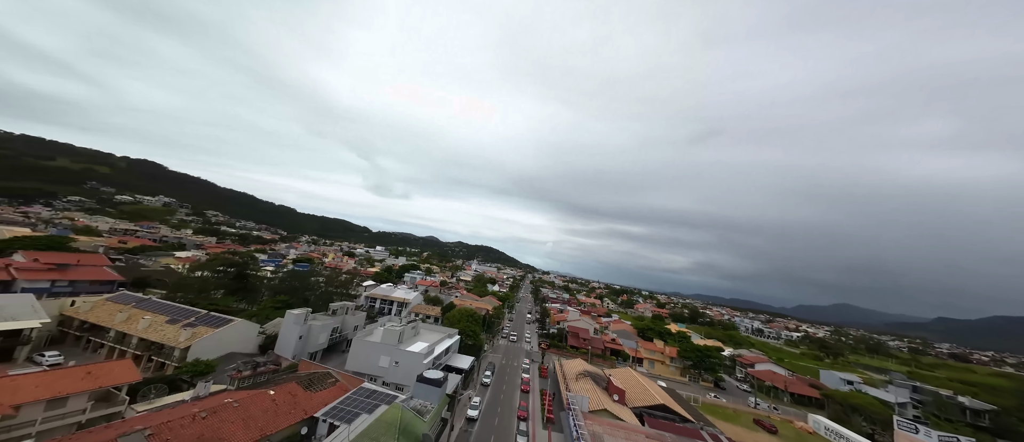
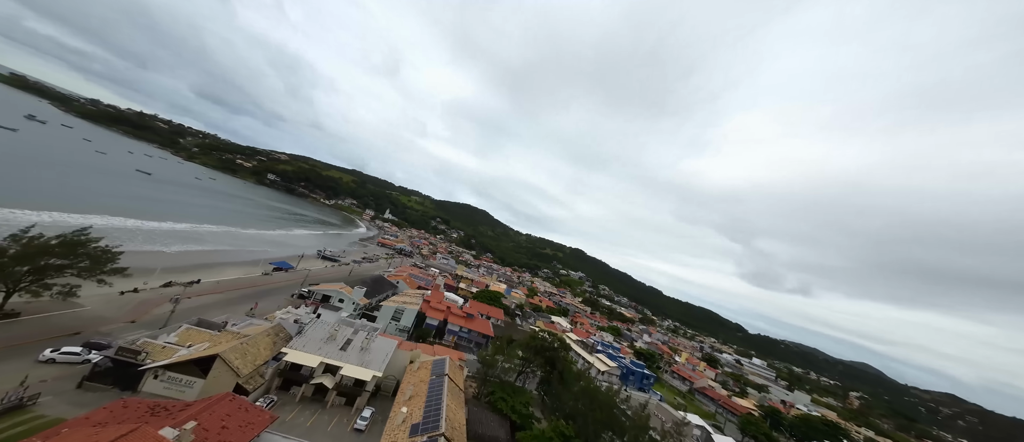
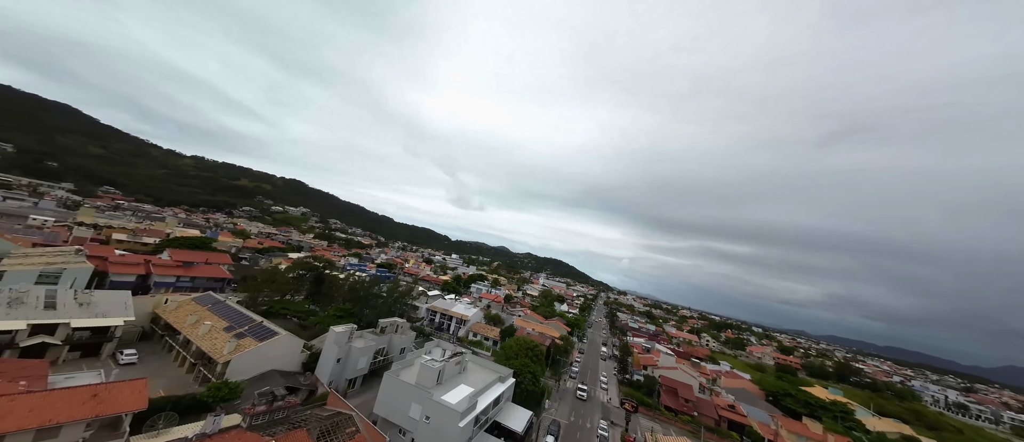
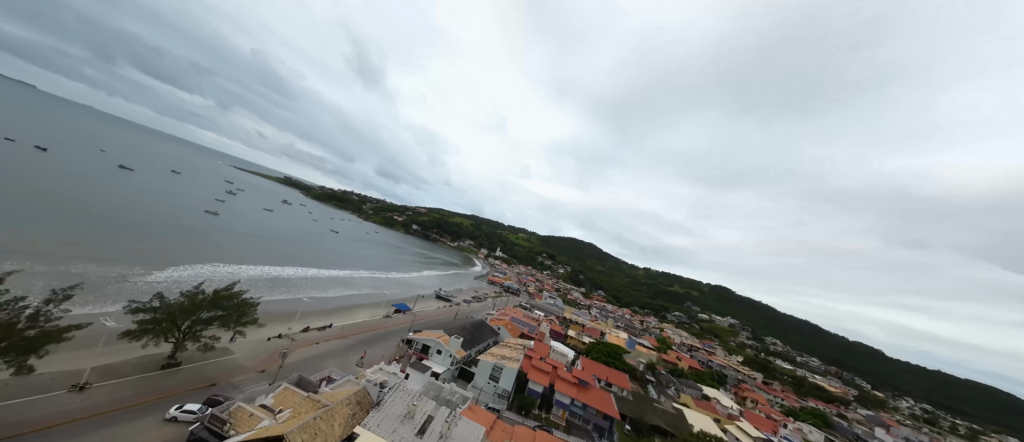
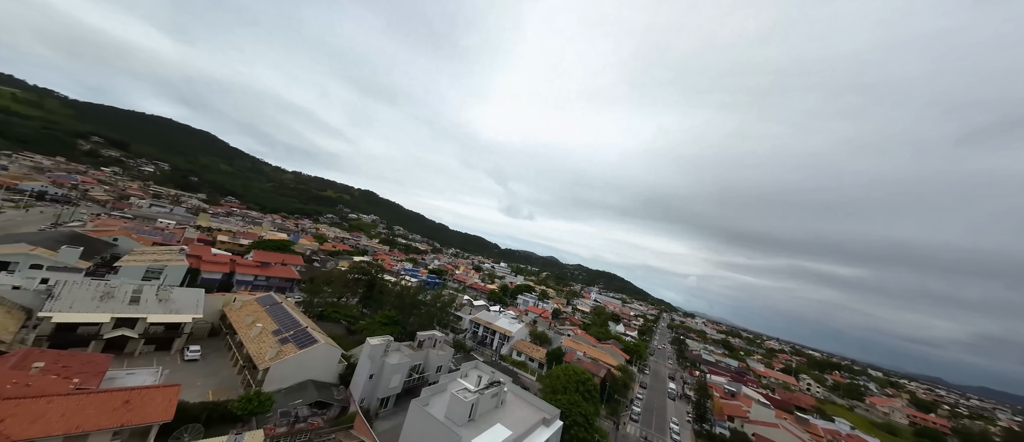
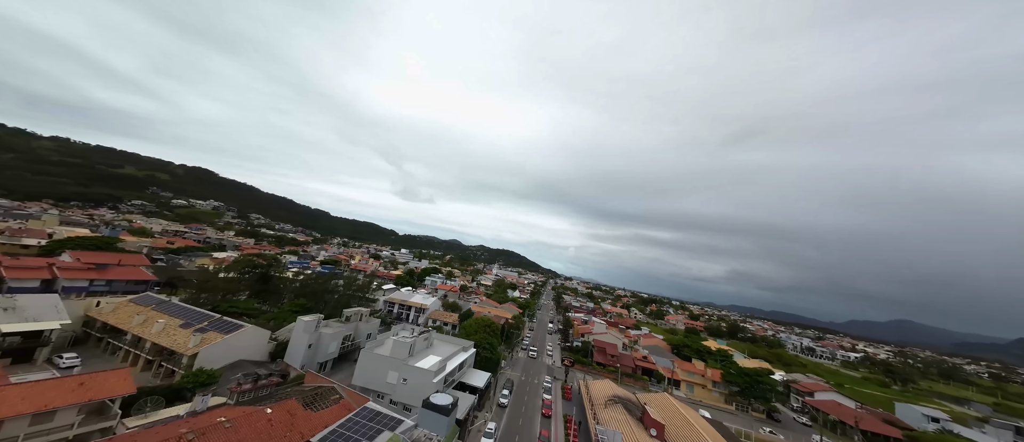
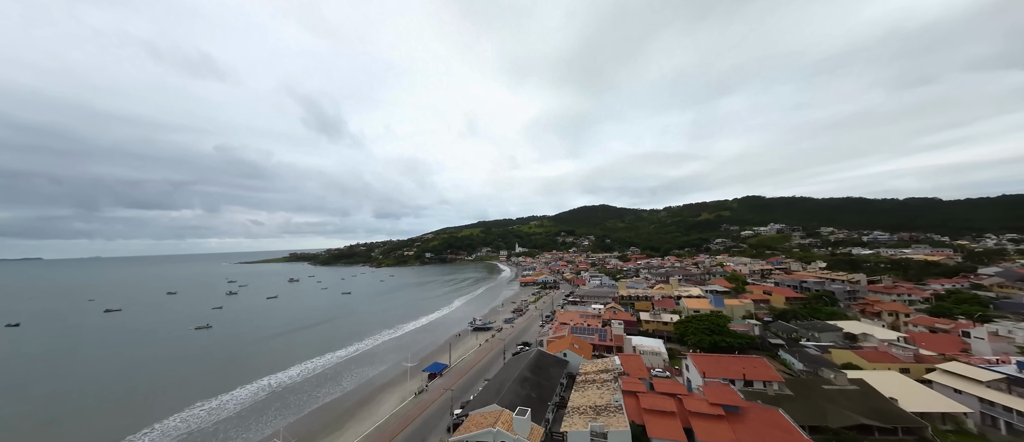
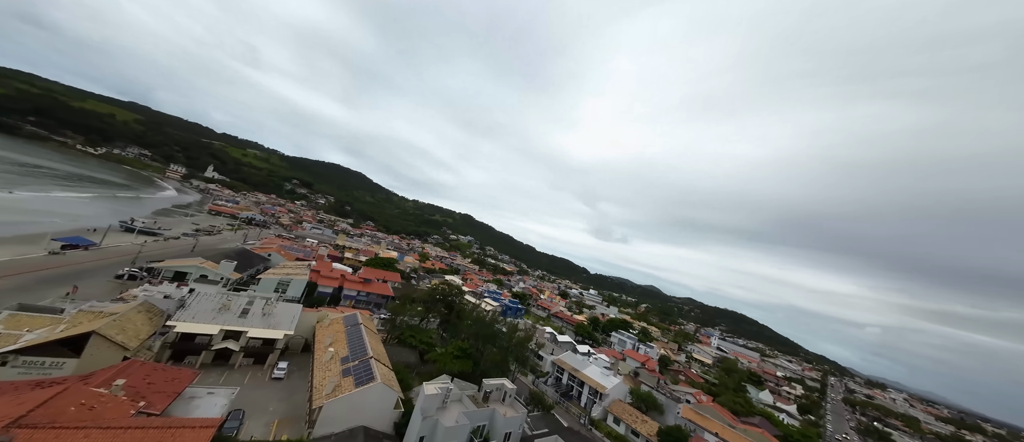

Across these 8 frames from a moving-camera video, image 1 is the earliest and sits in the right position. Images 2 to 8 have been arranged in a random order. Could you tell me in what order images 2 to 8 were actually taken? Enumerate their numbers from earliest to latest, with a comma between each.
6, 3, 5, 8, 2, 4, 7
